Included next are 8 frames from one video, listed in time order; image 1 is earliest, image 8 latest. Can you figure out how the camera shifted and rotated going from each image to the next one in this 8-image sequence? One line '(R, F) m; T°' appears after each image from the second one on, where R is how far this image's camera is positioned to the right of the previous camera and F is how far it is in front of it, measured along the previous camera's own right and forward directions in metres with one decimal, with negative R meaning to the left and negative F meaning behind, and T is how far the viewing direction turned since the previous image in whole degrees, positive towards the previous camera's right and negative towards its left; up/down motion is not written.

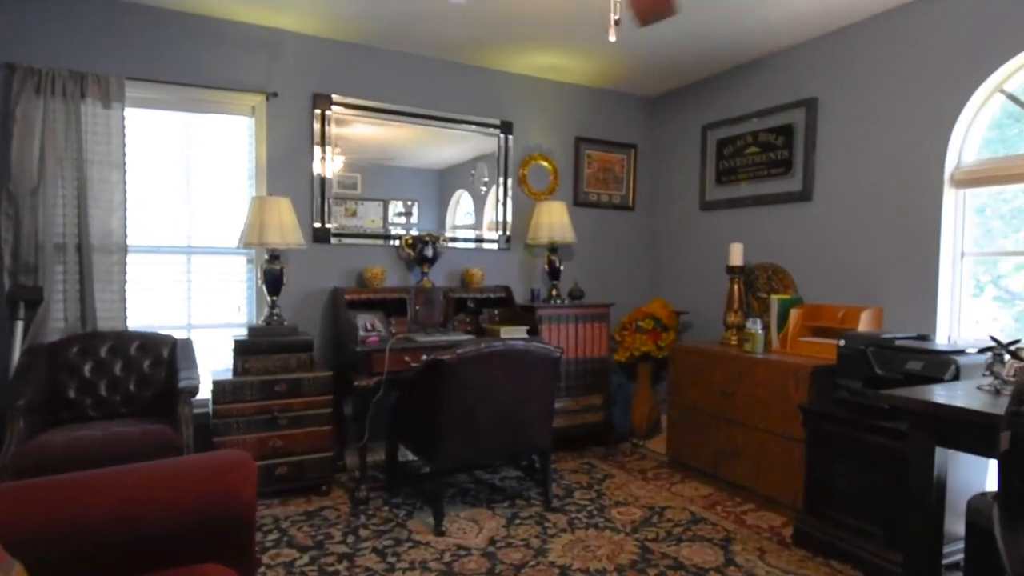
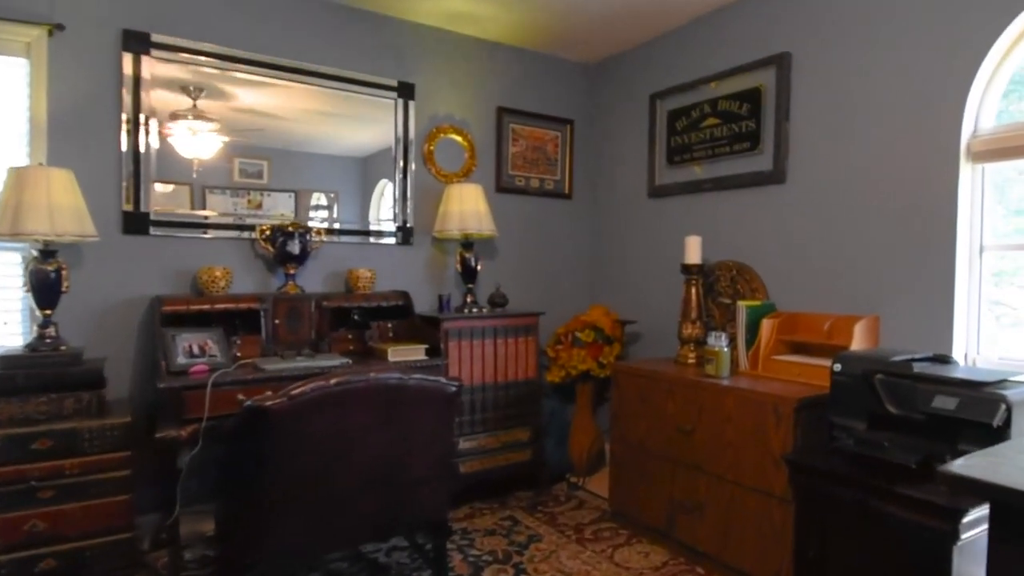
(+0.2, +0.7) m; +4°
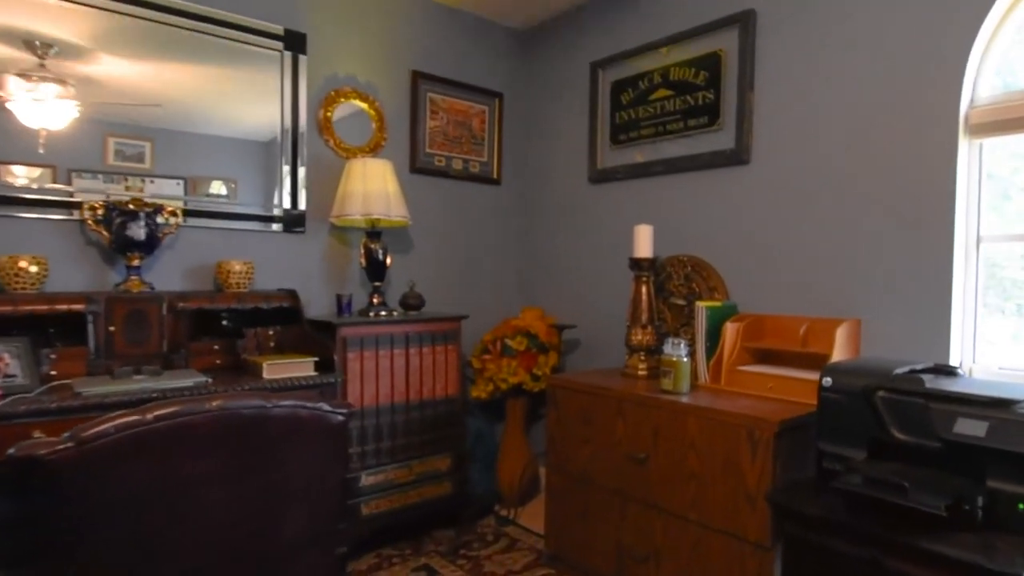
(+0.1, +0.5) m; +6°
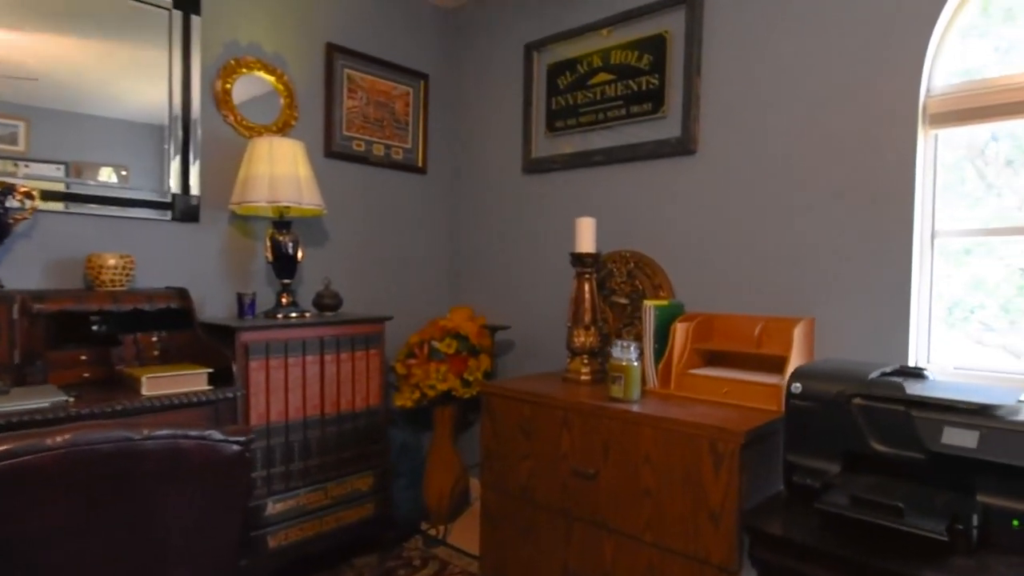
(0.0, +0.2) m; +8°
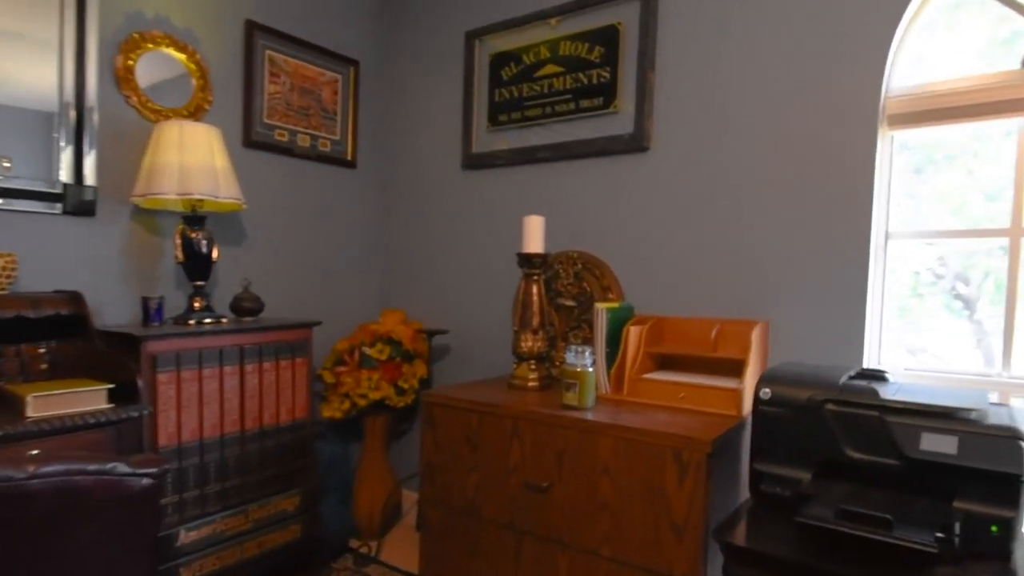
(-0.1, +0.1) m; +7°
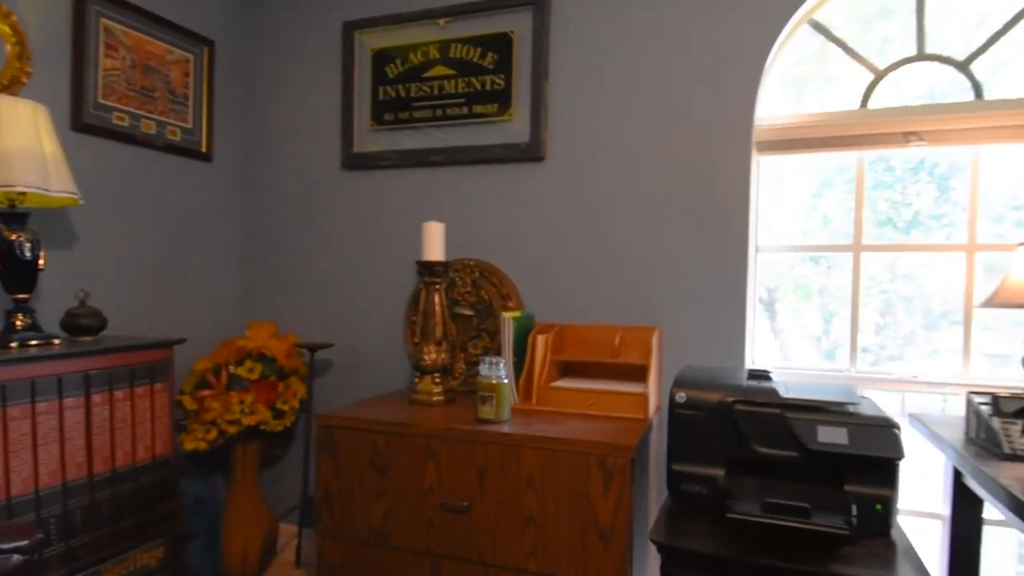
(-0.2, +0.1) m; +16°
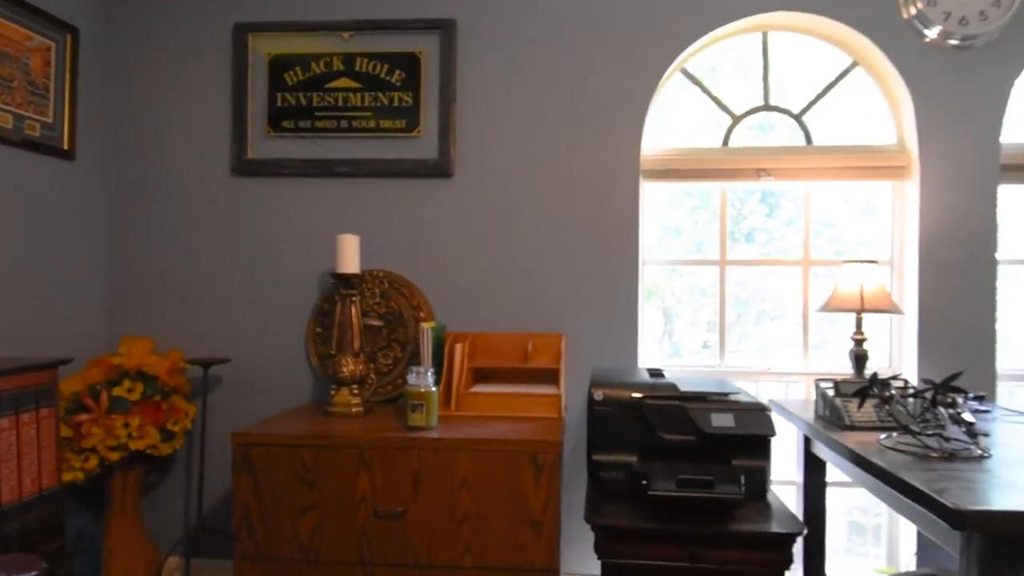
(-0.2, -0.1) m; +15°
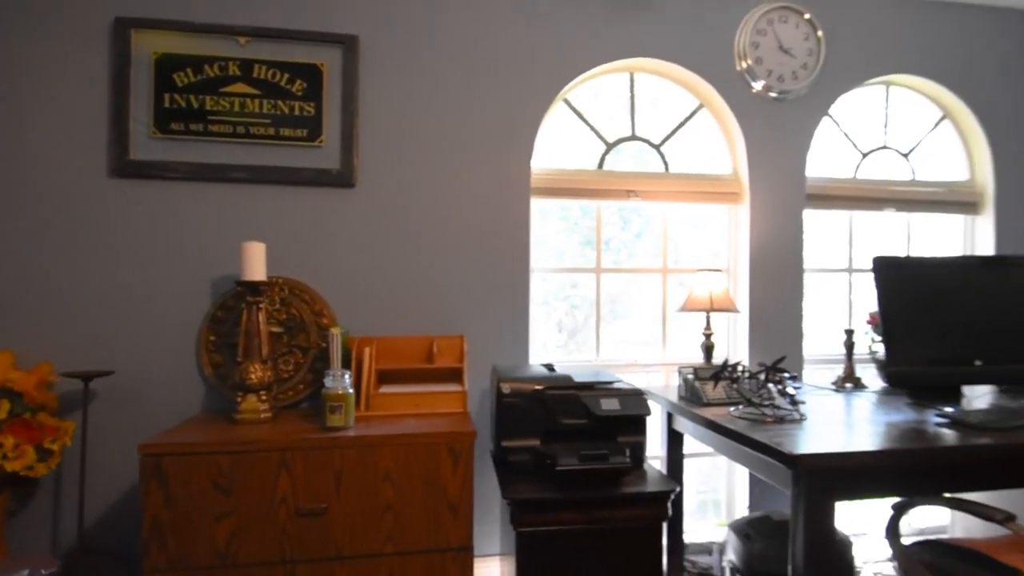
(-0.2, -0.2) m; +14°
